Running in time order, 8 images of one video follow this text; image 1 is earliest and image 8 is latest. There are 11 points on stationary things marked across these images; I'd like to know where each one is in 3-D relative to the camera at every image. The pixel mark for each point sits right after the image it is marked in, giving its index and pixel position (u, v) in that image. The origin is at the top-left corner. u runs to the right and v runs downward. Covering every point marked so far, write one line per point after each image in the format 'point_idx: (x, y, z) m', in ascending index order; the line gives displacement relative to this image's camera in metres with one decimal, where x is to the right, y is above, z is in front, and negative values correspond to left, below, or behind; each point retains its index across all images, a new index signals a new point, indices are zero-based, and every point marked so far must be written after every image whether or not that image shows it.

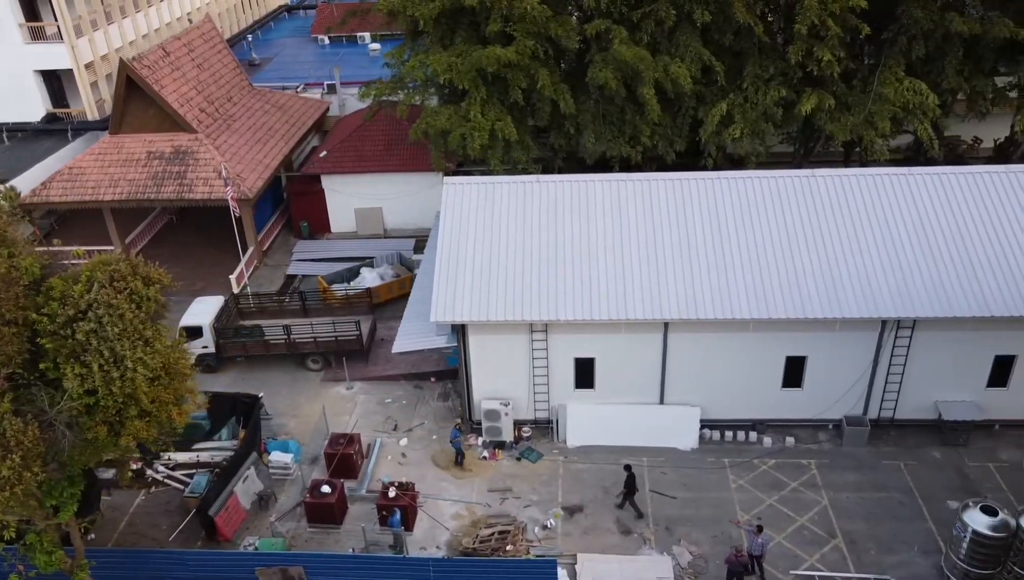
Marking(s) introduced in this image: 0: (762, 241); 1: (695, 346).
0: (+6.2, +1.2, +19.8) m
1: (+4.5, -1.4, +19.9) m
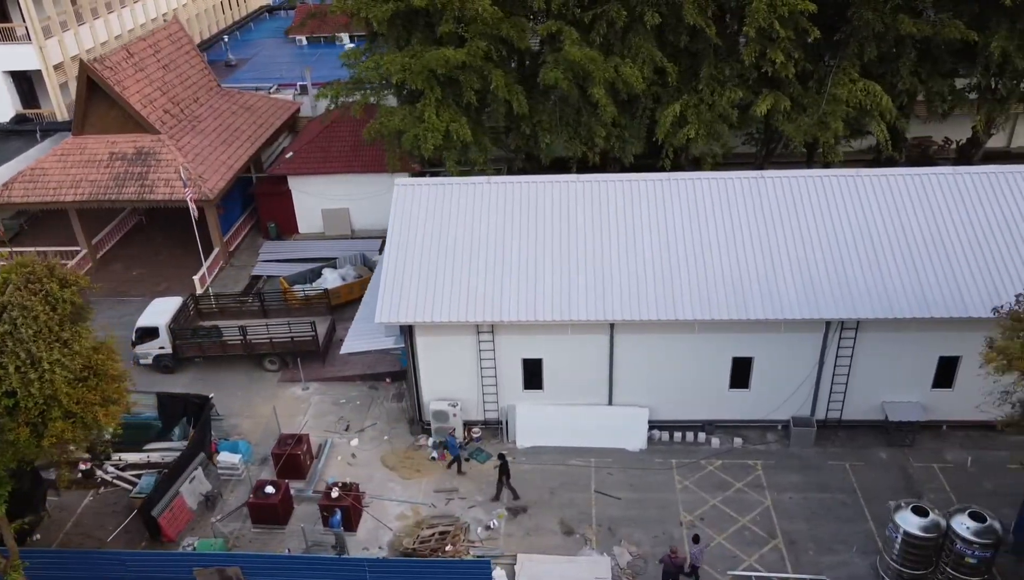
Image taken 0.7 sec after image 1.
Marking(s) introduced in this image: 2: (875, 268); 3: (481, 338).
0: (+4.8, +1.2, +19.8) m
1: (+3.2, -1.4, +20.0) m
2: (+8.6, +0.6, +18.9) m
3: (-0.8, -1.2, +20.0) m
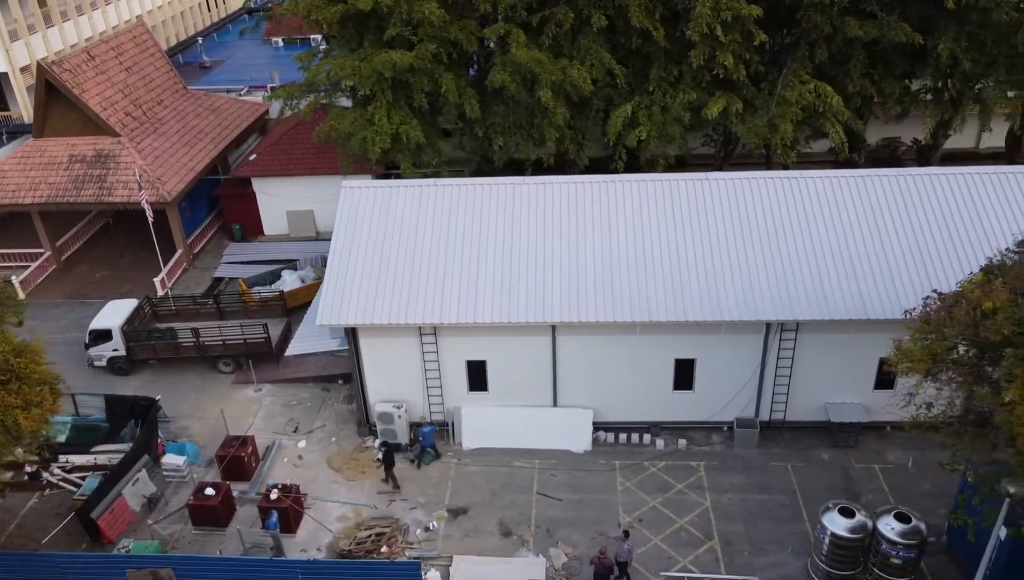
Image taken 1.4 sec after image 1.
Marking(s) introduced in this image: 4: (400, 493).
0: (+3.4, +1.2, +19.9) m
1: (+1.8, -1.5, +20.0) m
2: (+7.2, +0.5, +19.0) m
3: (-2.2, -1.3, +20.1) m
4: (-2.8, -5.0, +19.7) m
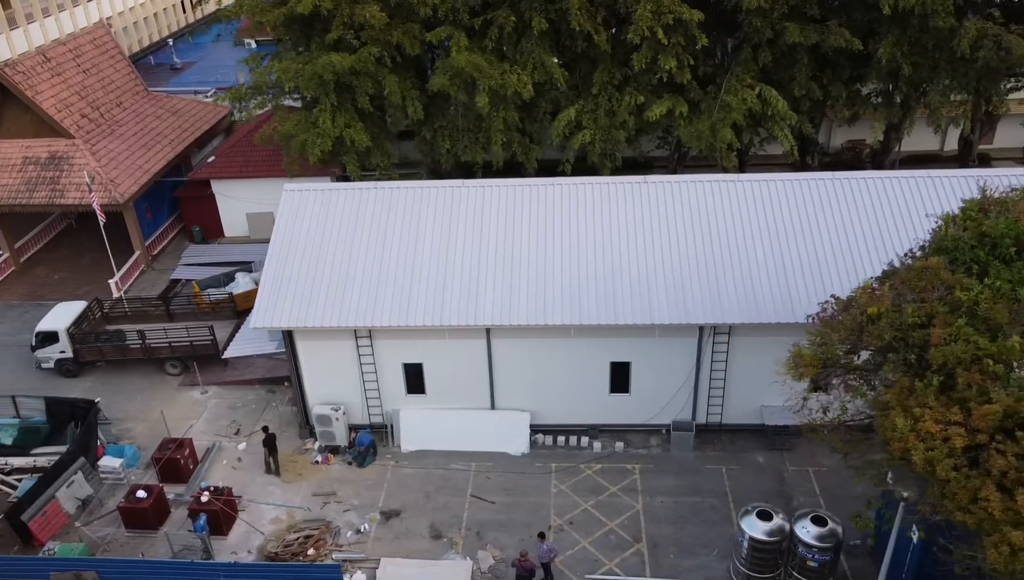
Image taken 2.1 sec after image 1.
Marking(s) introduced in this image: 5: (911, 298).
0: (+1.8, +1.1, +19.9) m
1: (+0.1, -1.6, +20.1) m
2: (+5.6, +0.4, +19.0) m
3: (-3.8, -1.3, +20.1) m
4: (-4.4, -5.1, +19.8) m
5: (+5.7, -0.1, +11.5) m
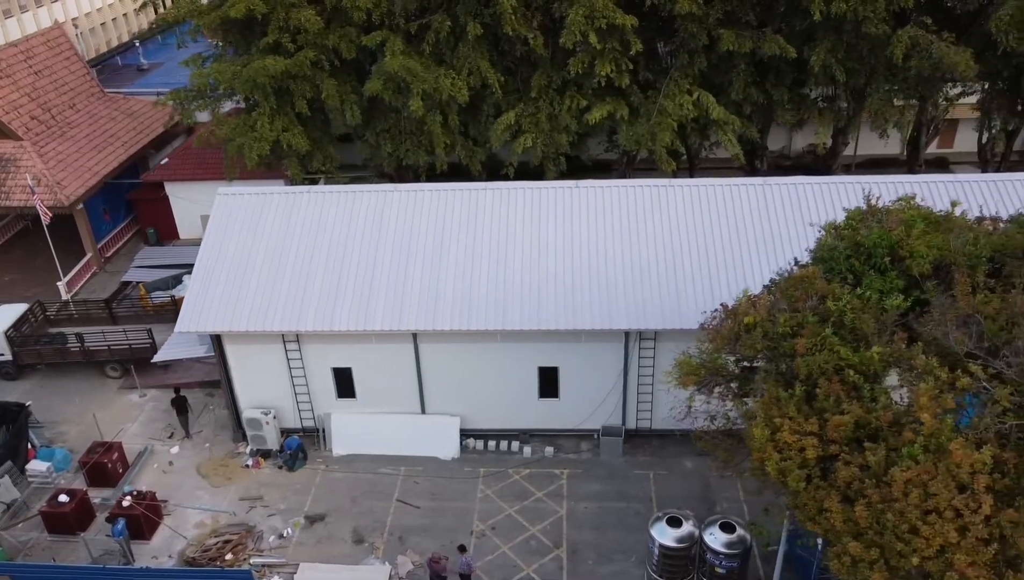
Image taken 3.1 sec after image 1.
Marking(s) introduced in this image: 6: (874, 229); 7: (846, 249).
0: (0.0, +1.0, +20.0) m
1: (-1.7, -1.7, +20.1) m
2: (+3.8, +0.3, +19.1) m
3: (-5.6, -1.4, +20.1) m
4: (-6.2, -5.2, +19.8) m
5: (+3.9, -0.3, +11.5) m
6: (+5.4, +0.9, +11.8) m
7: (+4.9, +0.6, +11.7) m
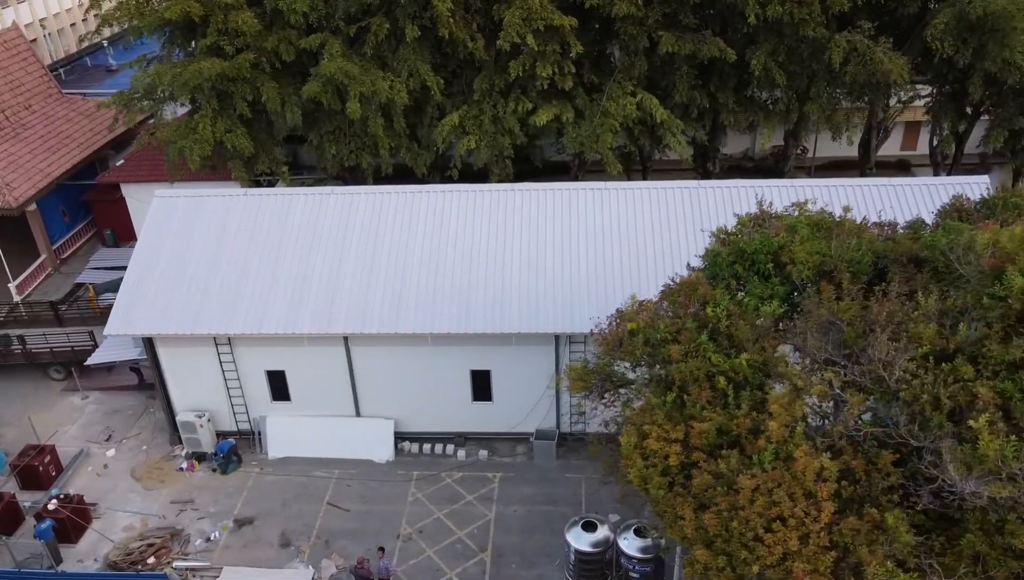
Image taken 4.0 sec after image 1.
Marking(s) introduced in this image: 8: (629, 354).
0: (-1.7, +0.9, +19.9) m
1: (-3.4, -1.8, +20.1) m
2: (+2.1, +0.2, +19.1) m
3: (-7.3, -1.5, +20.1) m
4: (-7.9, -5.3, +19.7) m
5: (+2.3, -0.3, +11.5) m
6: (+3.7, +0.8, +11.8) m
7: (+3.2, +0.5, +11.7) m
8: (+1.7, -0.9, +11.3) m
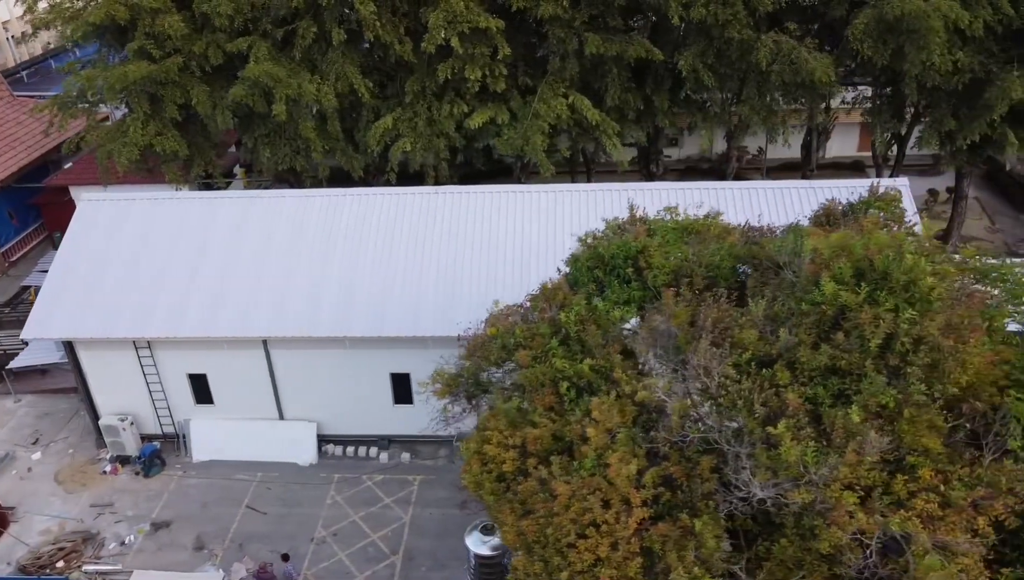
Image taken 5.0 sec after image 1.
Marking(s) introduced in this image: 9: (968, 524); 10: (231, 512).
0: (-3.7, +0.8, +20.0) m
1: (-5.4, -1.8, +20.1) m
2: (+0.1, +0.1, +19.1) m
3: (-9.3, -1.6, +20.1) m
4: (-9.9, -5.4, +19.7) m
5: (+0.3, -0.4, +11.5) m
6: (+1.7, +0.7, +11.9) m
7: (+1.2, +0.5, +11.7) m
8: (-0.4, -1.0, +11.3) m
9: (+4.9, -2.5, +8.5) m
10: (-6.8, -5.4, +19.4) m
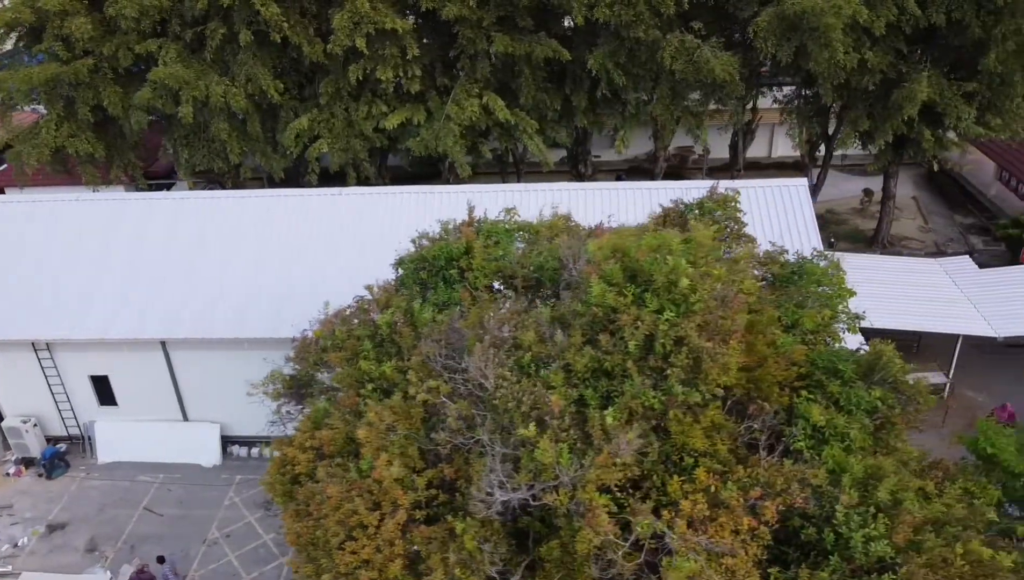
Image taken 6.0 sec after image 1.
0: (-6.2, +0.8, +20.0) m
1: (-7.9, -1.9, +20.1) m
2: (-2.4, +0.1, +19.1) m
3: (-11.9, -1.6, +20.1) m
4: (-12.4, -5.4, +19.7) m
5: (-2.2, -0.4, +11.5) m
6: (-0.8, +0.7, +11.9) m
7: (-1.3, +0.4, +11.7) m
8: (-2.8, -1.0, +11.3) m
9: (+2.4, -2.5, +8.5) m
10: (-9.3, -5.4, +19.4) m
